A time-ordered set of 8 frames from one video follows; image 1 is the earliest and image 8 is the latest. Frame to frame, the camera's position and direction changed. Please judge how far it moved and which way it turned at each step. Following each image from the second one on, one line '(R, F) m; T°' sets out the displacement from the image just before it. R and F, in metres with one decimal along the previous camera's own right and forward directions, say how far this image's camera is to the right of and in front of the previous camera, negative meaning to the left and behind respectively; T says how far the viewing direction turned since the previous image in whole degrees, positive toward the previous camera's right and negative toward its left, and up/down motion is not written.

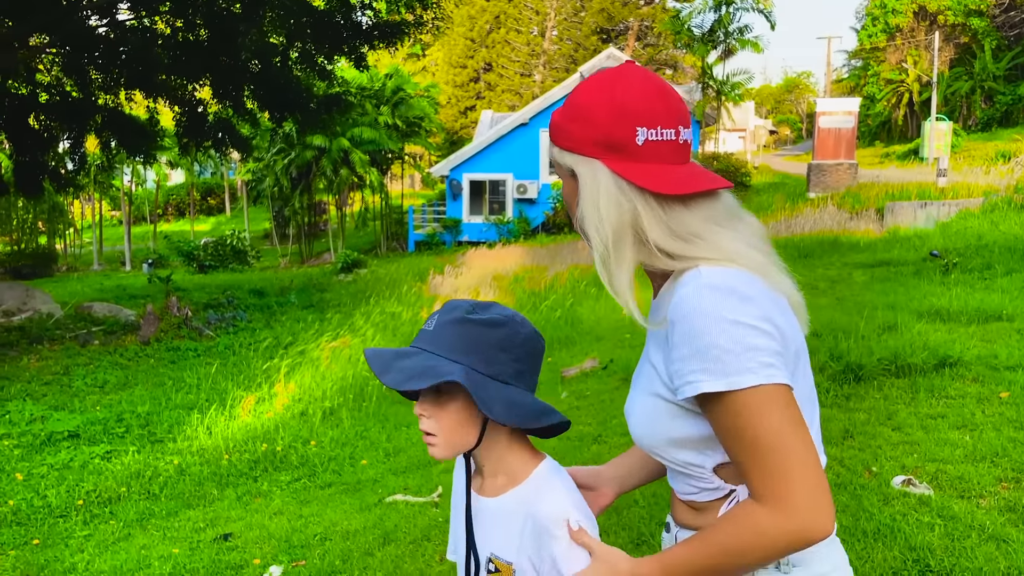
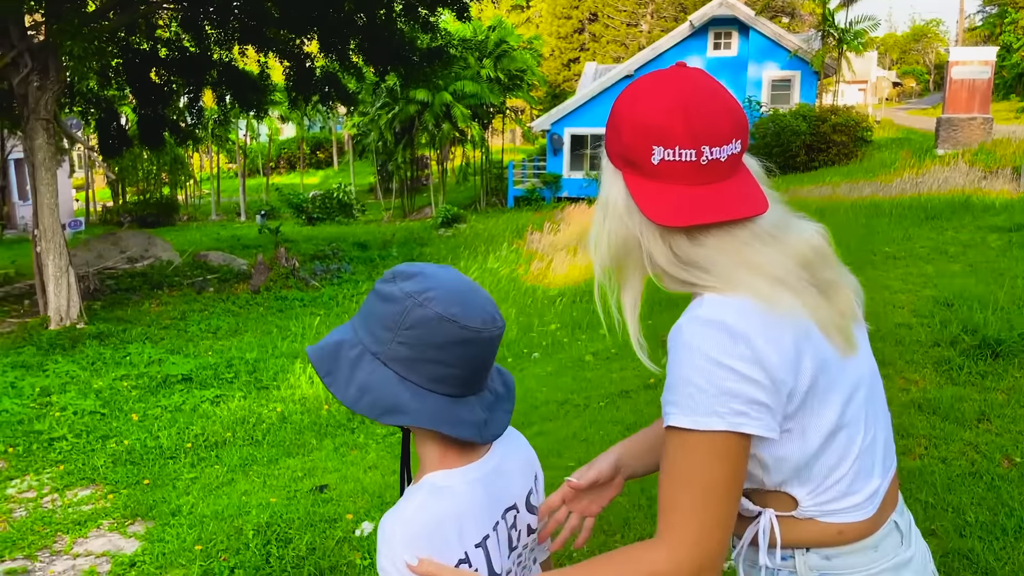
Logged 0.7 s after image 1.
(0.0, +0.2) m; -7°
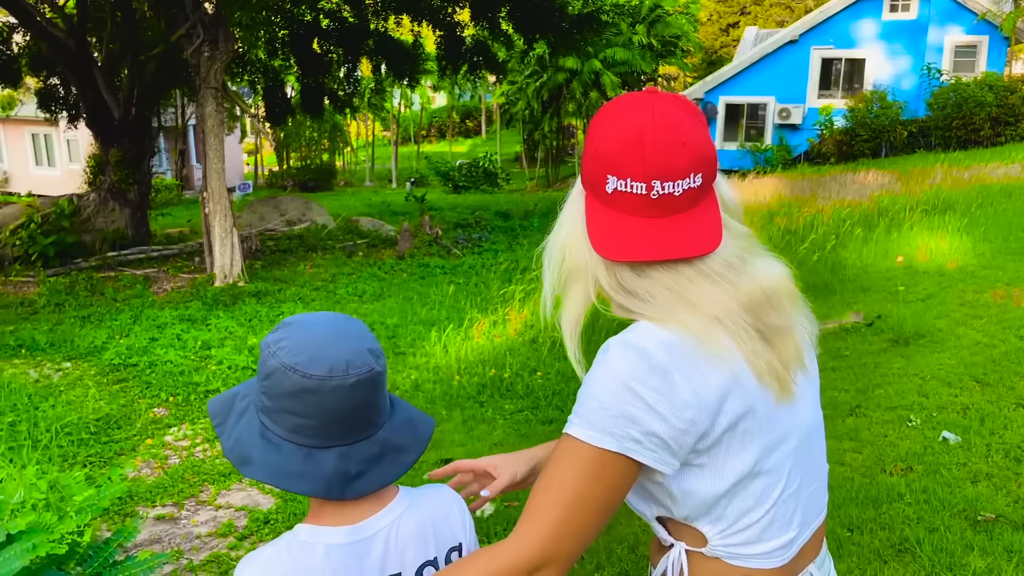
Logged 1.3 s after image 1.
(0.0, +0.2) m; -10°
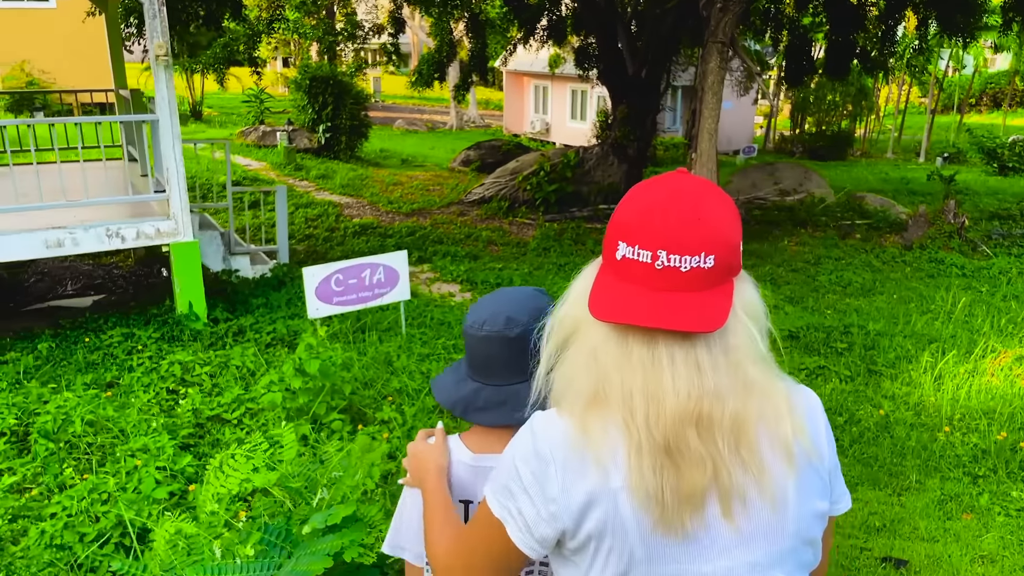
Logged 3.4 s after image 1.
(0.0, +0.9) m; -35°
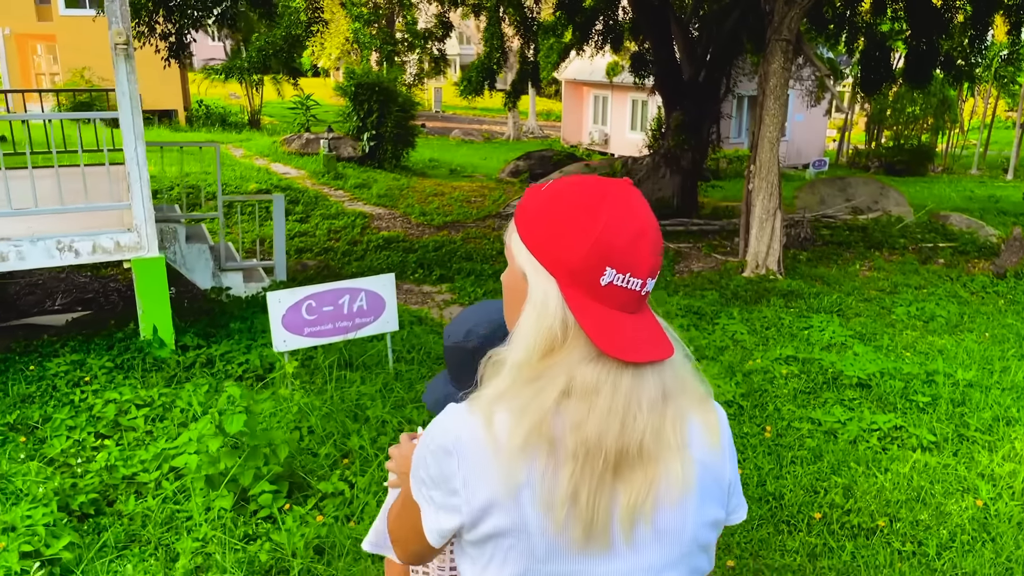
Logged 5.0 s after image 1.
(+0.3, +0.9) m; -5°
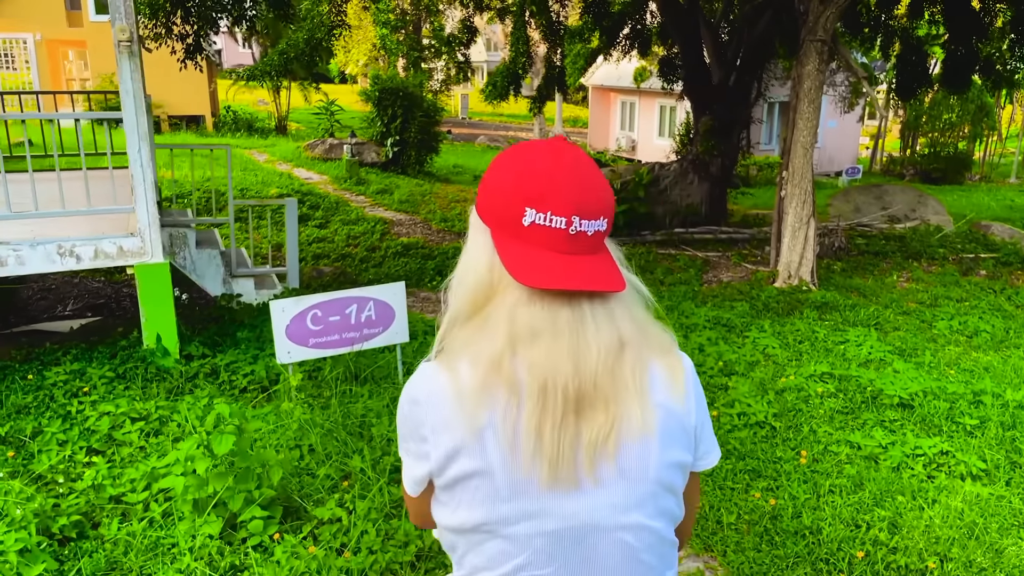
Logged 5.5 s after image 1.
(+0.1, +0.3) m; -2°
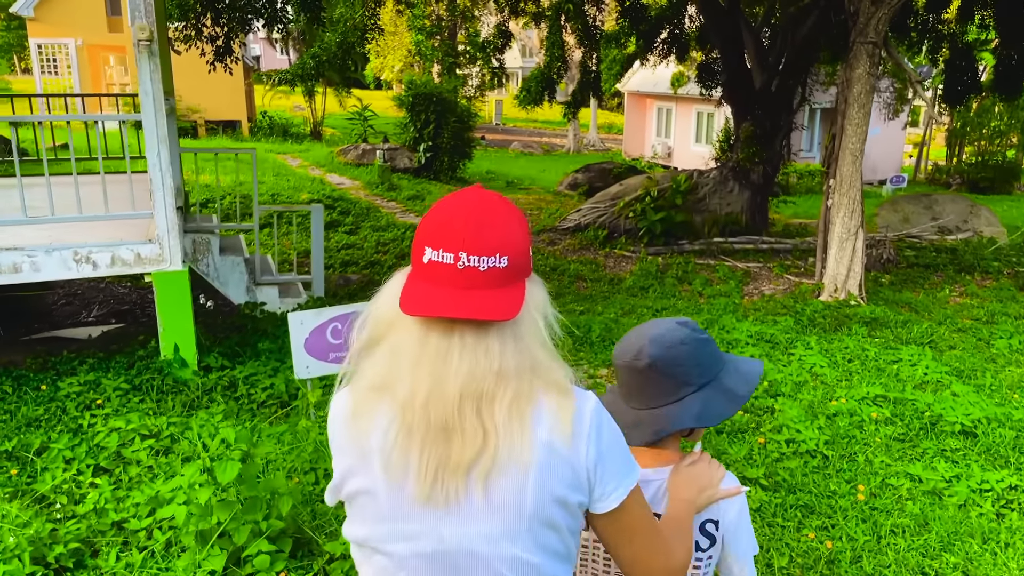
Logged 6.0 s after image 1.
(0.0, +0.3) m; -2°
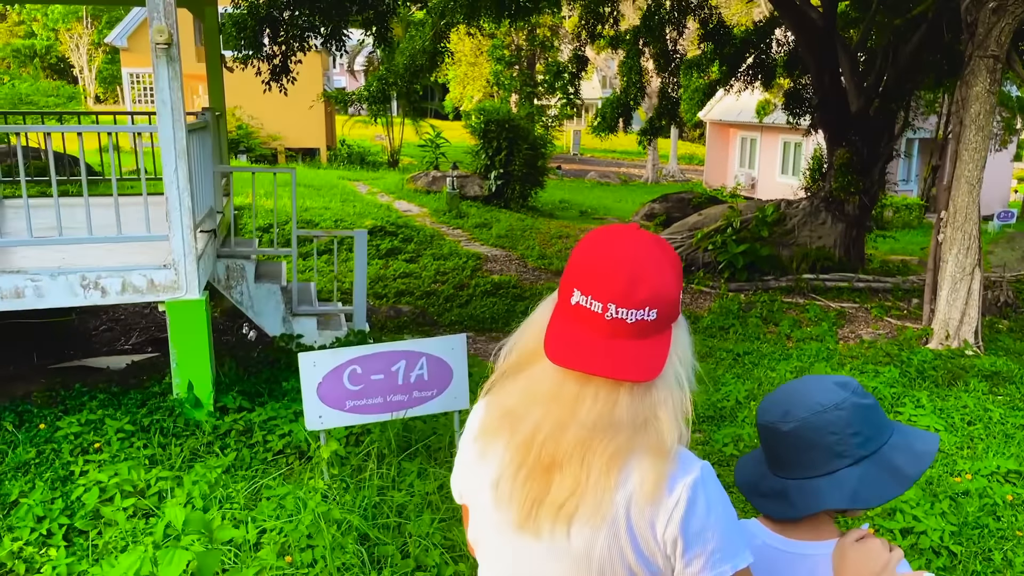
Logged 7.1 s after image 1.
(+0.1, +0.6) m; -6°
